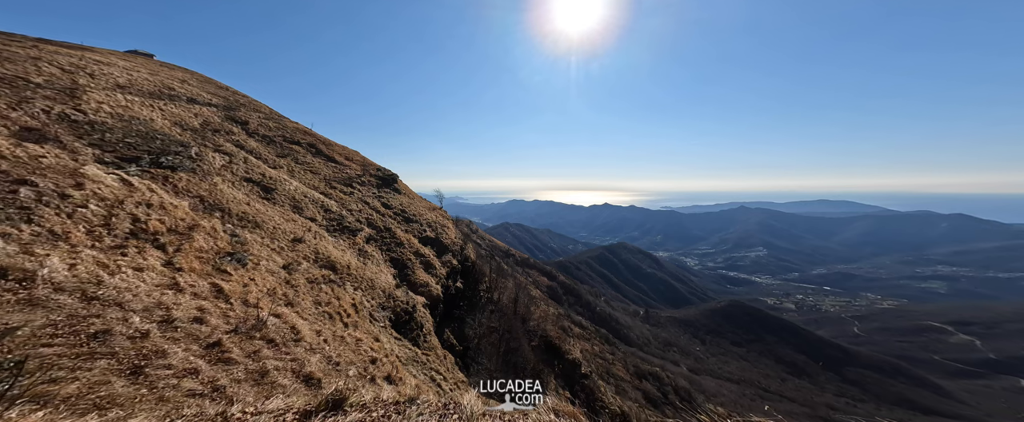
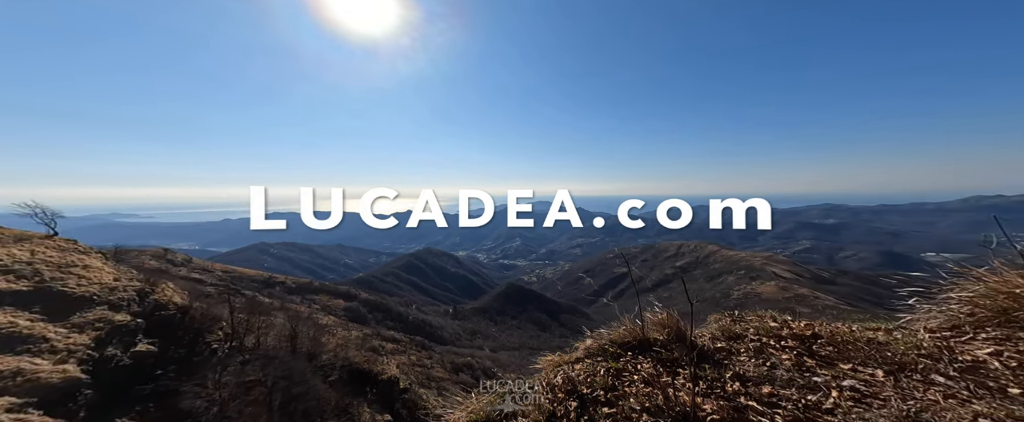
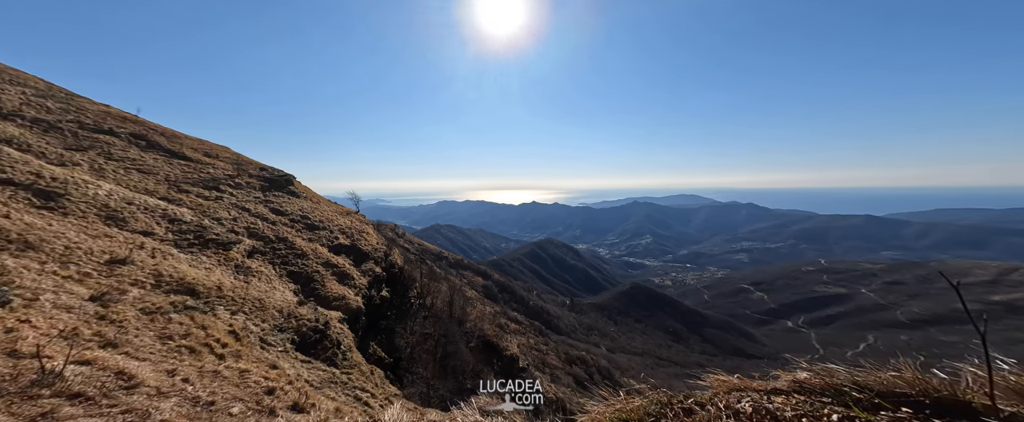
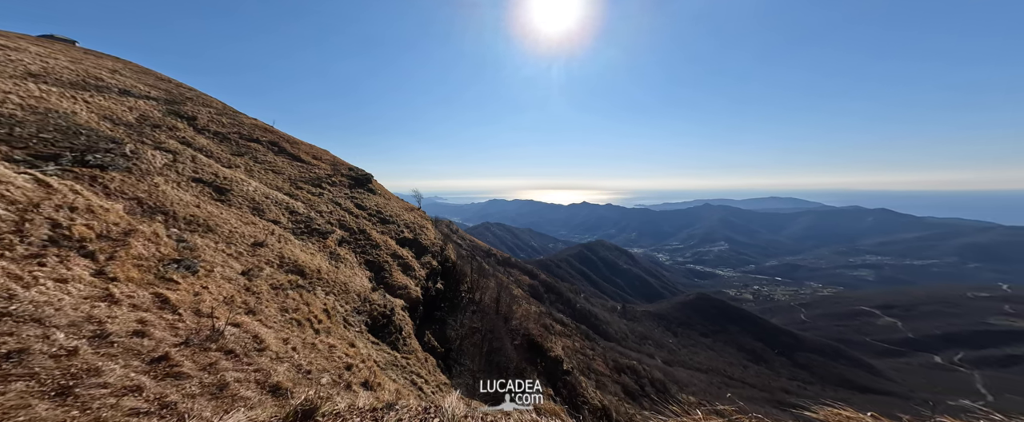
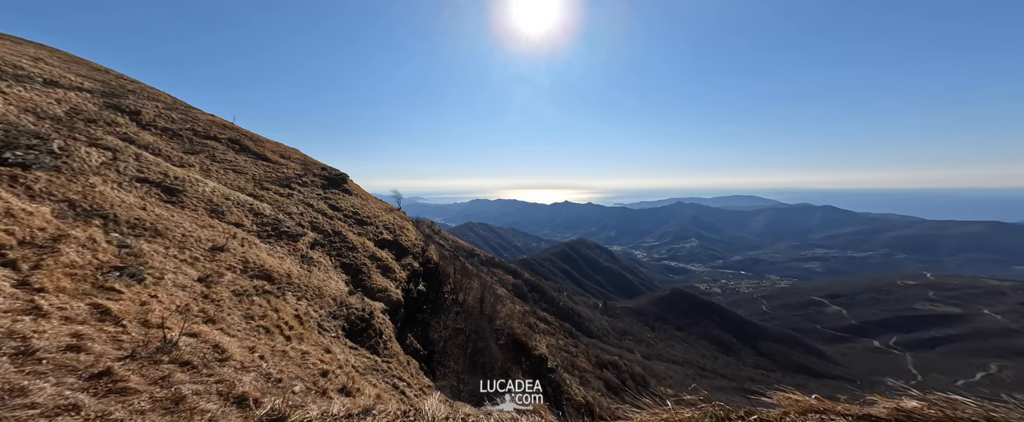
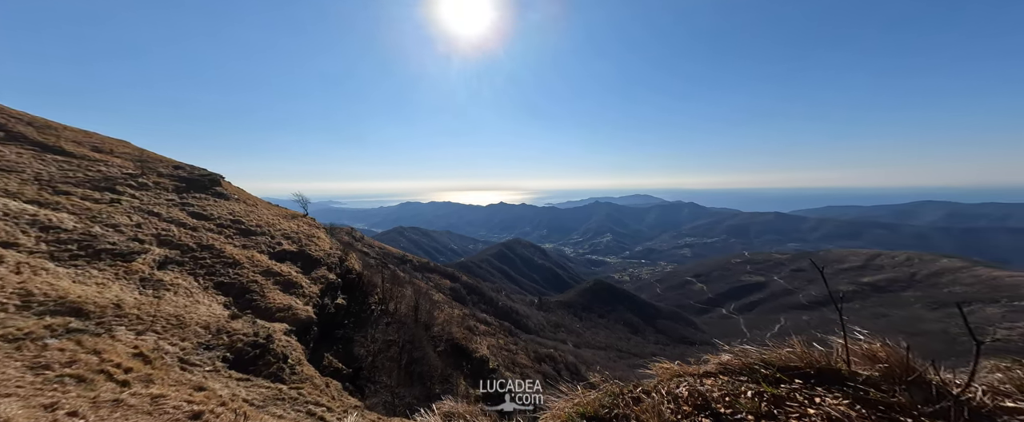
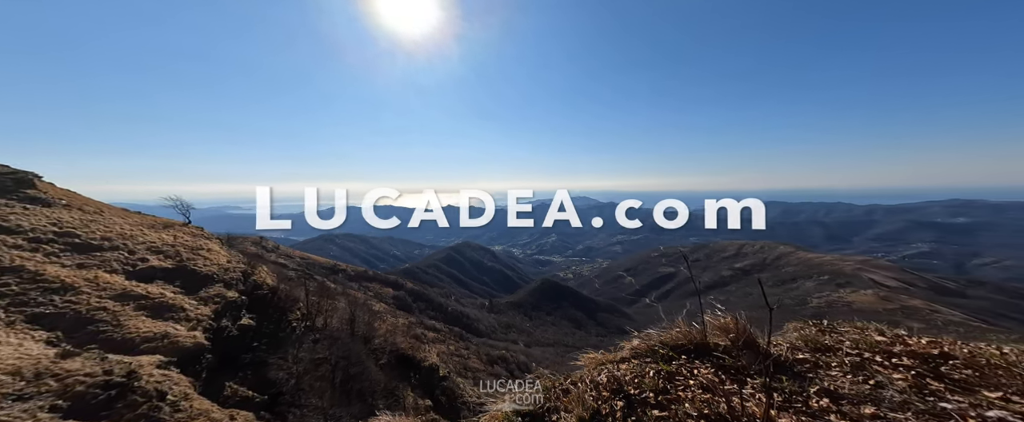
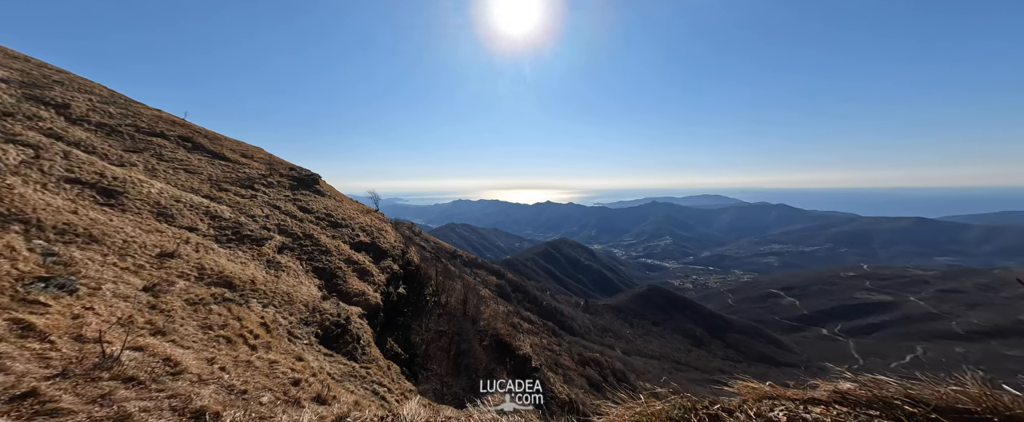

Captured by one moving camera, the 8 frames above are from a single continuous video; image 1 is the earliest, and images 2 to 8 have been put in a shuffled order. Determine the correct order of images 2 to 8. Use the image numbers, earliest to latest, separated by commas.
4, 5, 8, 3, 6, 7, 2
